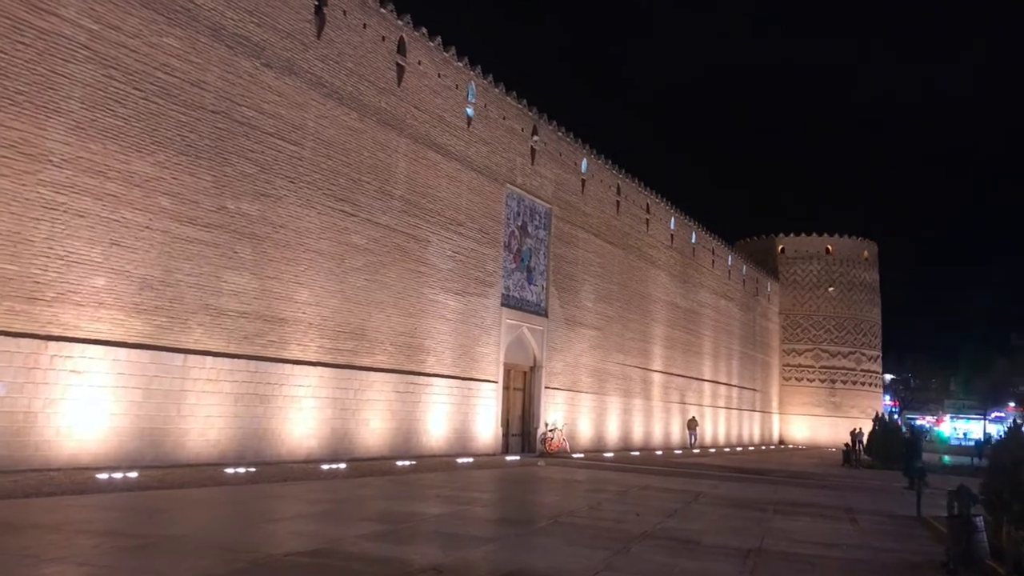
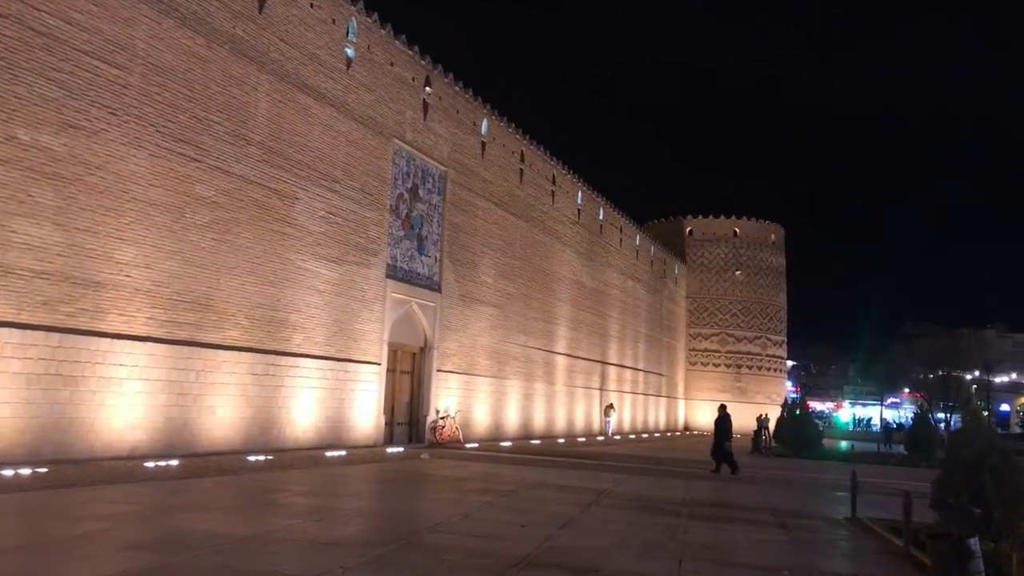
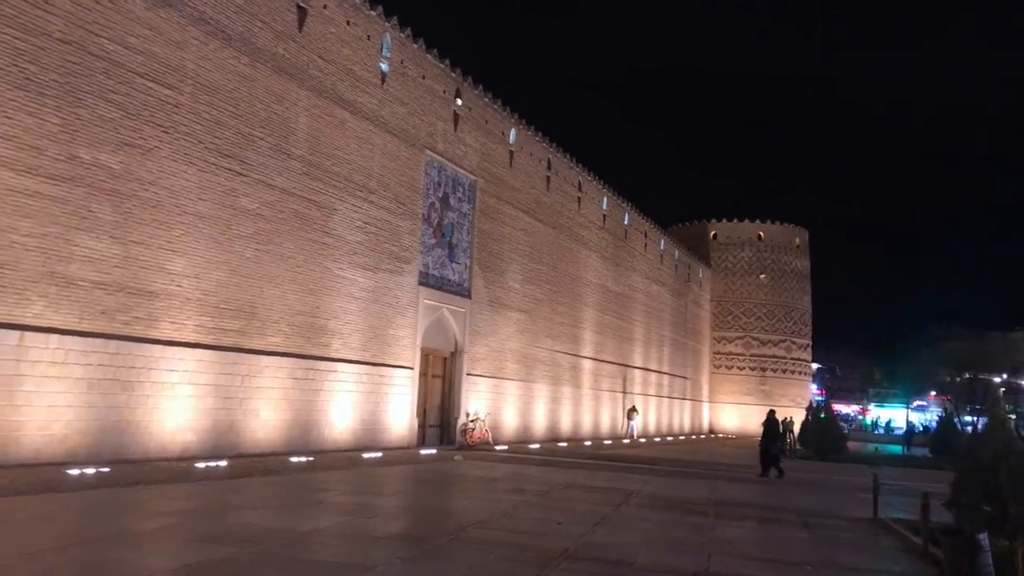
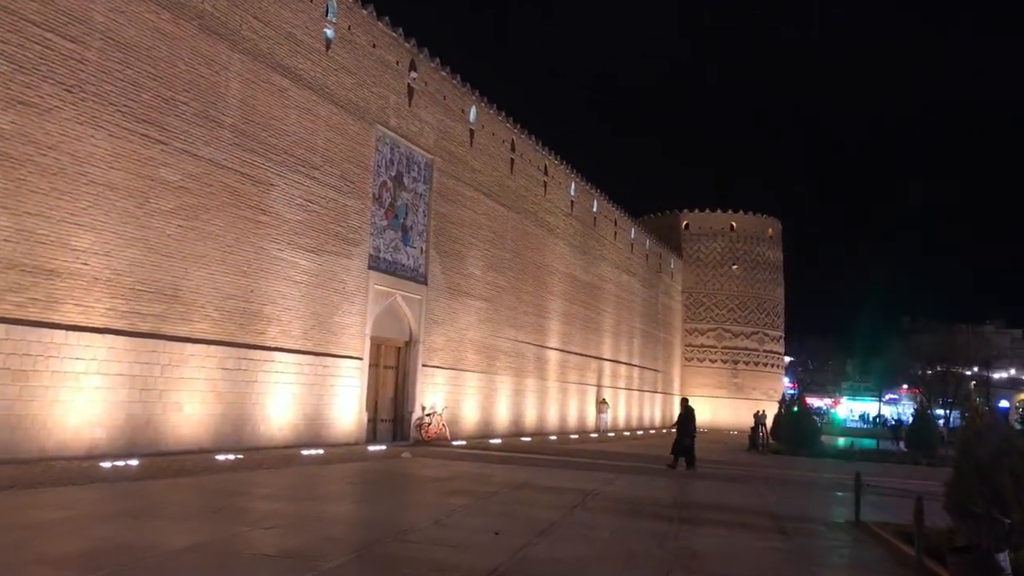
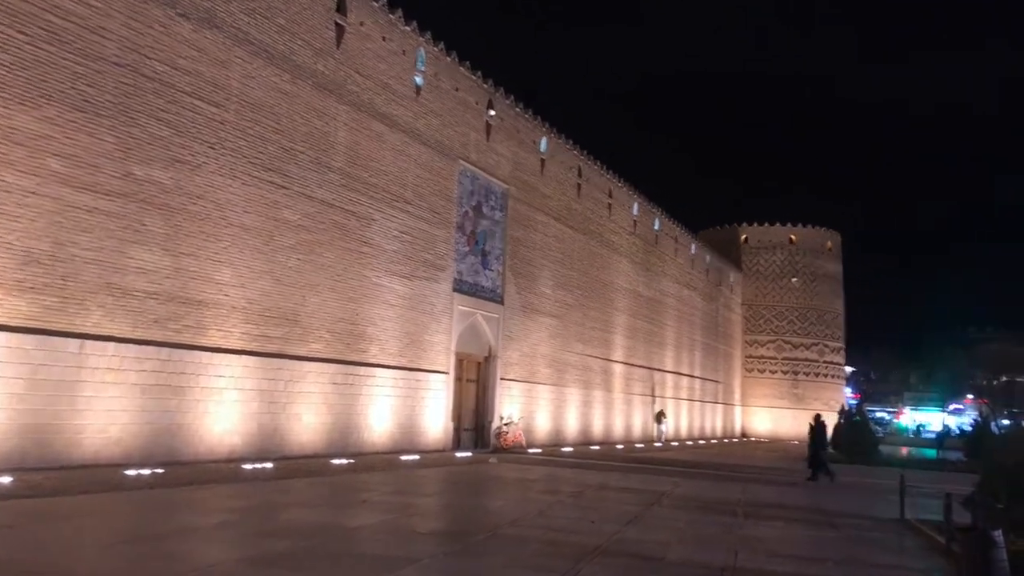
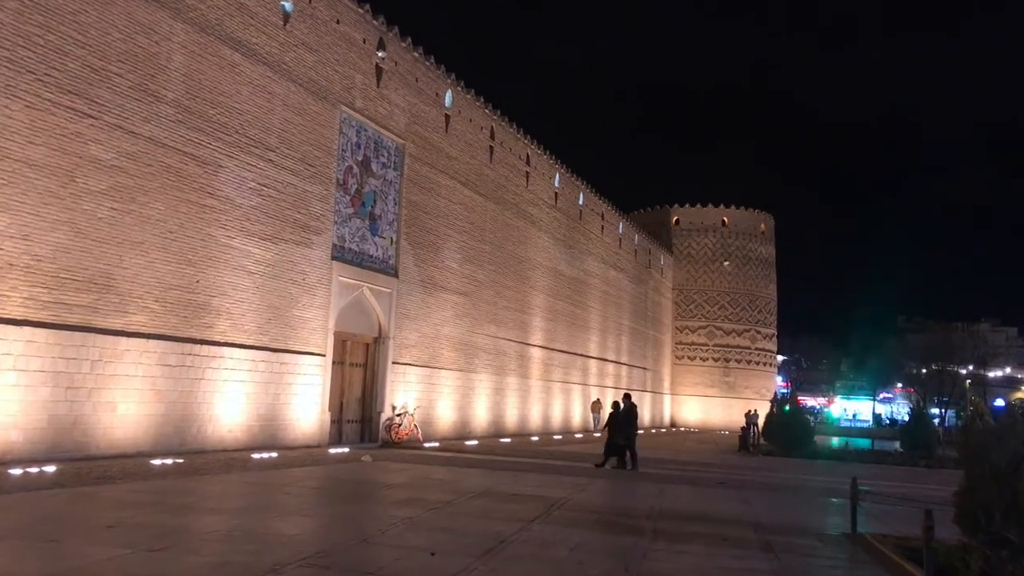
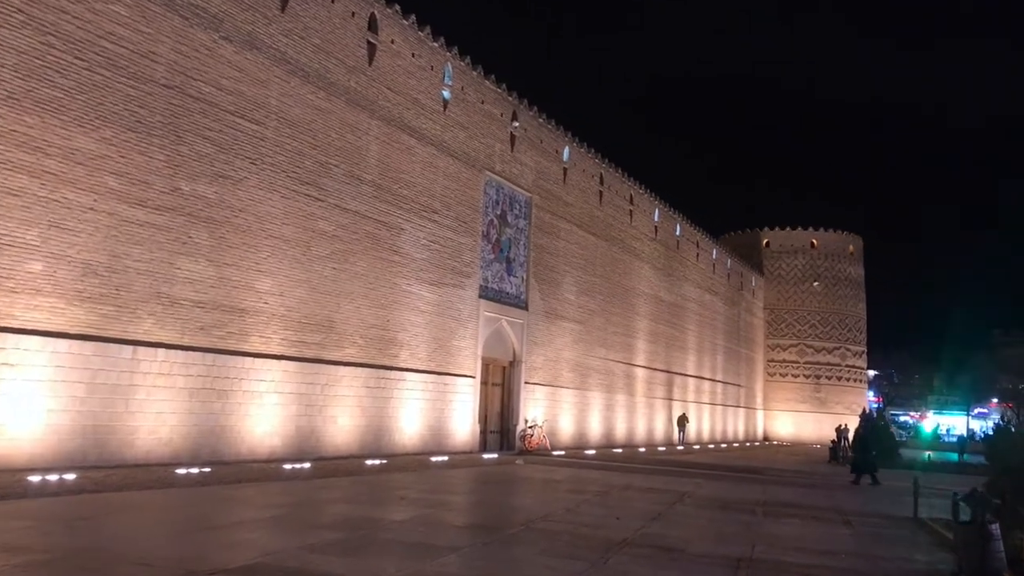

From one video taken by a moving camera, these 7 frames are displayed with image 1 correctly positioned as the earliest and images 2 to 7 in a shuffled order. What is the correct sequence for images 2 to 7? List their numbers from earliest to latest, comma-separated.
7, 5, 3, 2, 4, 6
